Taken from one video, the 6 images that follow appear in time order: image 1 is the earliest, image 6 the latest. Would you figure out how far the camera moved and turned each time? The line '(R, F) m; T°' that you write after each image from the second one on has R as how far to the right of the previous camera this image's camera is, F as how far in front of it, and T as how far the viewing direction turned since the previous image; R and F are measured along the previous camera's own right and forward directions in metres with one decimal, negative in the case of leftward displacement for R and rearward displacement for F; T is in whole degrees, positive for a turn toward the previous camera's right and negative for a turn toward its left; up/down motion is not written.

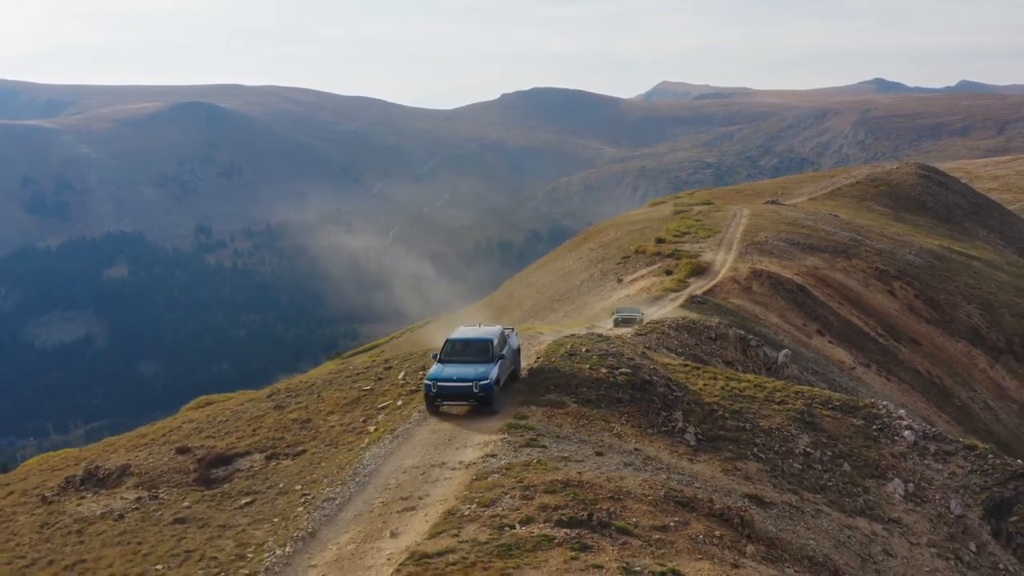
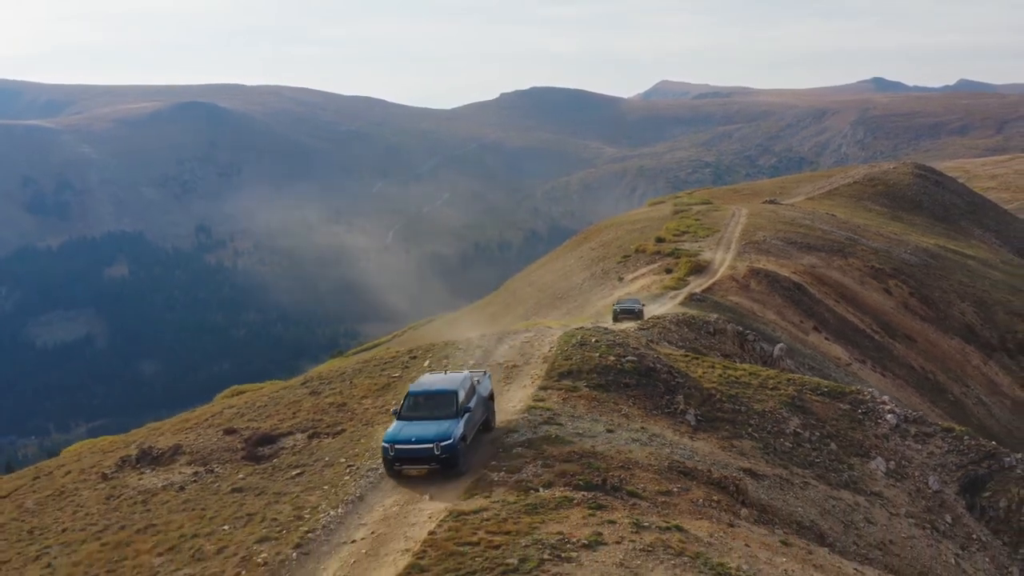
(-0.5, -1.7) m; 0°
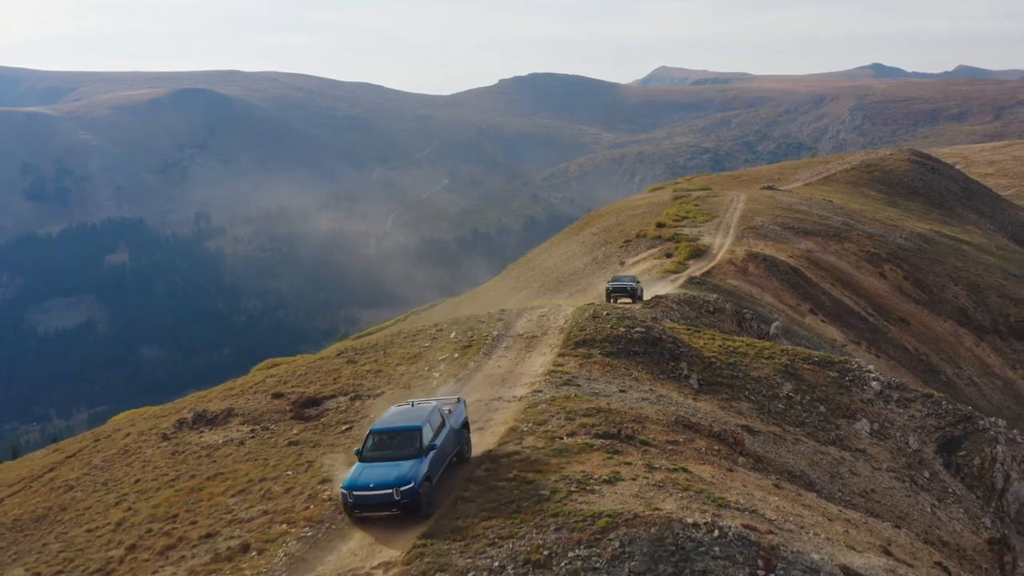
(-0.6, -1.9) m; 0°
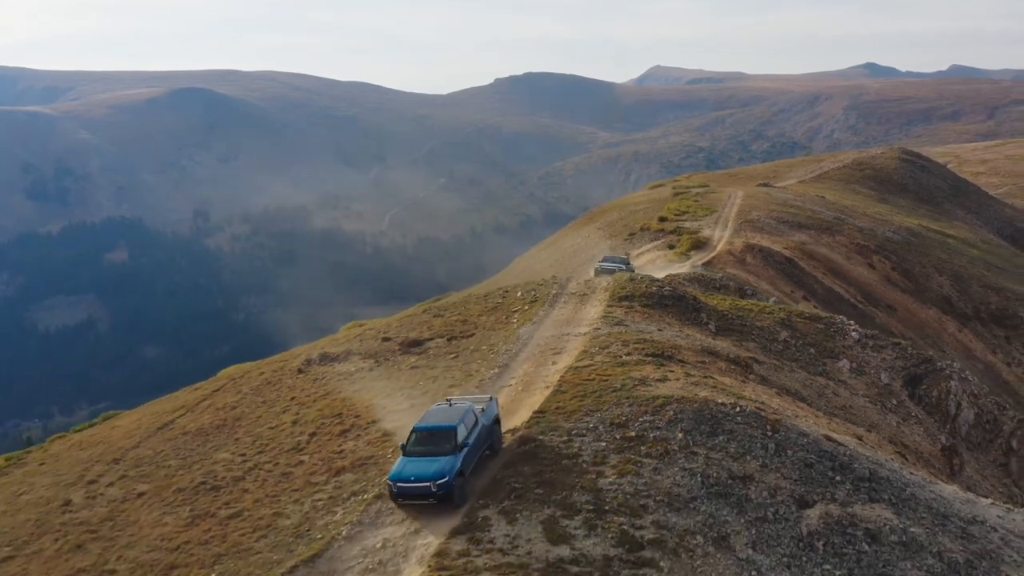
(-2.3, -5.7) m; 0°
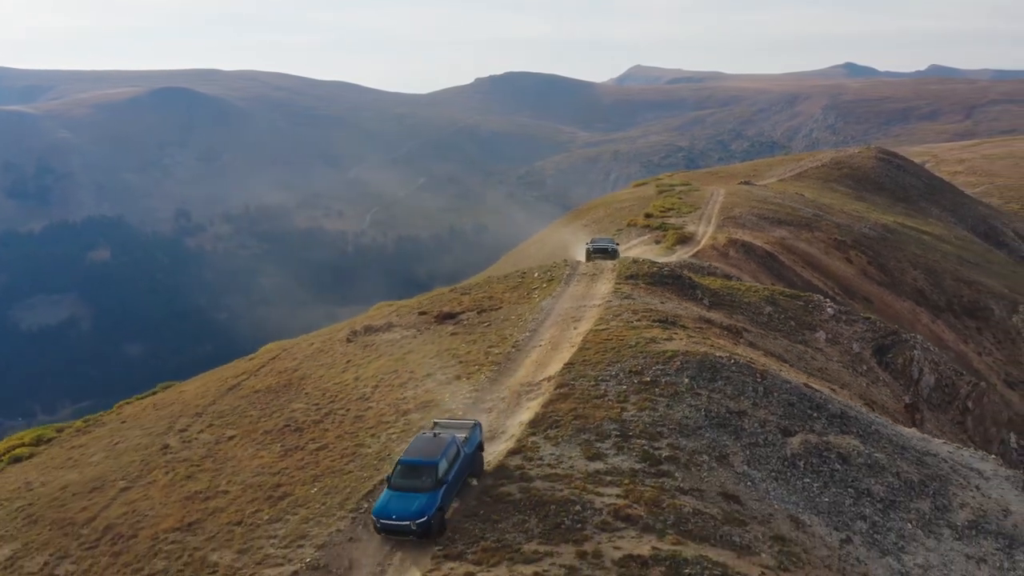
(-1.6, -3.7) m; +1°
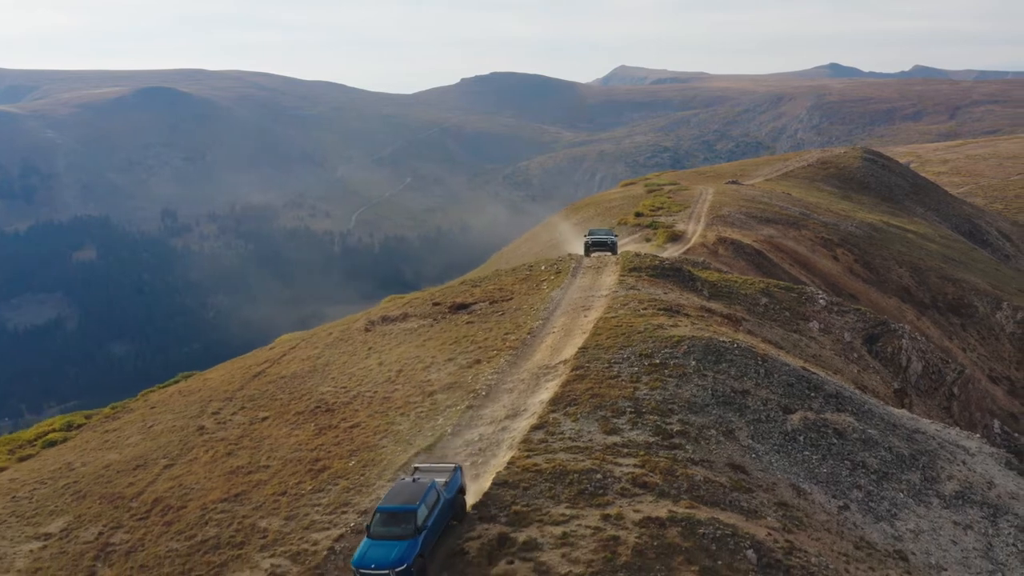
(-1.0, -1.4) m; +1°
